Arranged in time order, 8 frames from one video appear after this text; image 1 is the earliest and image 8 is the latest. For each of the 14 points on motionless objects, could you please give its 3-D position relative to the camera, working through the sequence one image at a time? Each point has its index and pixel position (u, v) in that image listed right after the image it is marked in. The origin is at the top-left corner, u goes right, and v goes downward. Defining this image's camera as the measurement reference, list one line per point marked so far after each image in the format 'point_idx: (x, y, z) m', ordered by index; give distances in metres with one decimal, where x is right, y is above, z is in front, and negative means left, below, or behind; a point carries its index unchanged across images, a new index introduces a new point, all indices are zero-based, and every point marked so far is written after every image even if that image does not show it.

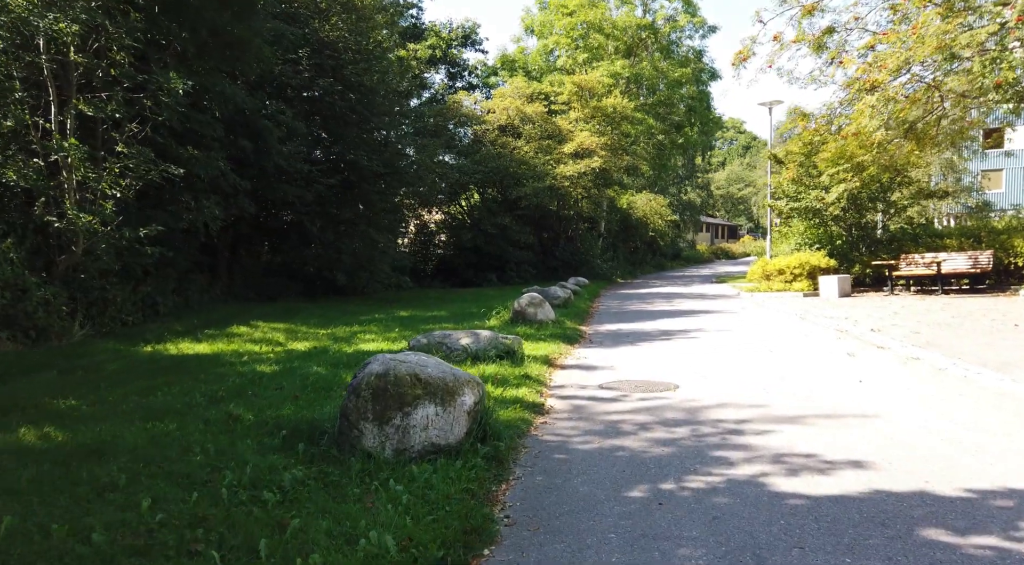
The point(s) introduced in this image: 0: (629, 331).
0: (+2.0, -0.8, +13.6) m
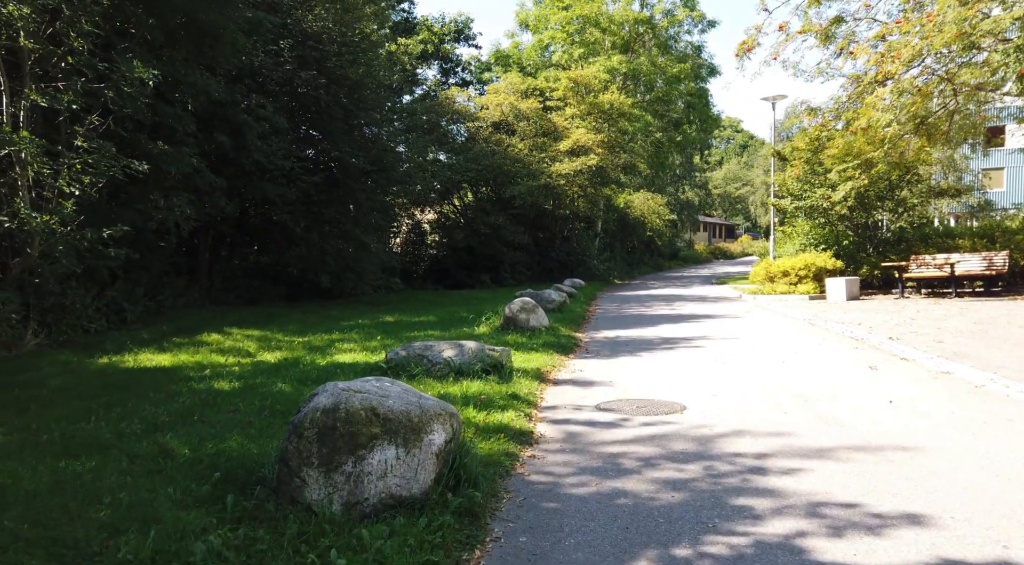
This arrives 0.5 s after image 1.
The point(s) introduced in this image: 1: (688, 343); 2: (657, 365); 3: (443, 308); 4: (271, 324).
0: (+1.8, -0.9, +12.7) m
1: (+2.6, -0.9, +12.0) m
2: (+1.8, -1.0, +10.1) m
3: (-1.6, -0.6, +19.5) m
4: (-4.4, -0.8, +15.0) m
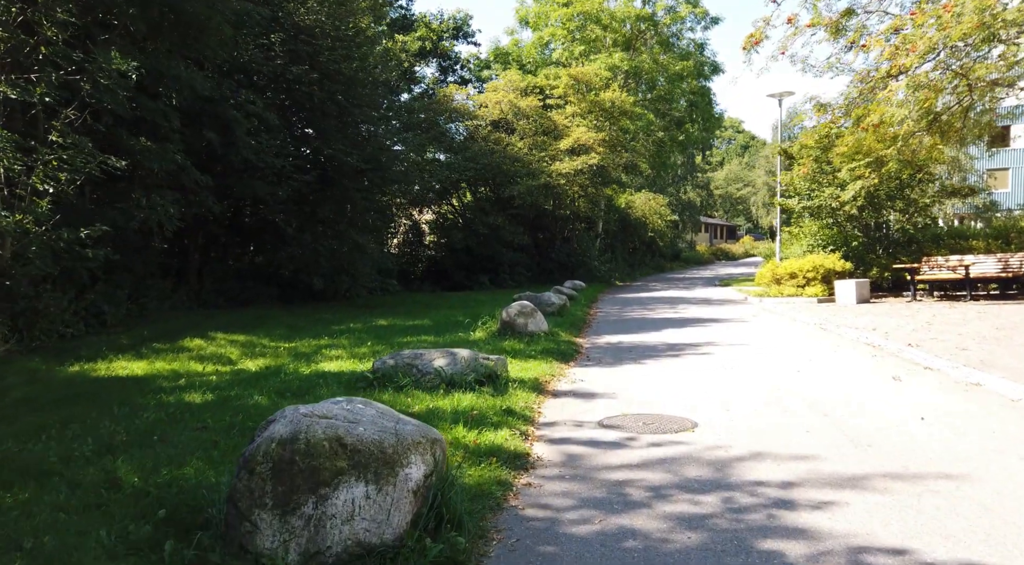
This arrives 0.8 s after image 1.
0: (+1.8, -0.9, +12.1) m
1: (+2.6, -0.9, +11.3) m
2: (+1.8, -1.1, +9.5) m
3: (-1.7, -0.7, +18.9) m
4: (-4.5, -0.8, +14.4) m
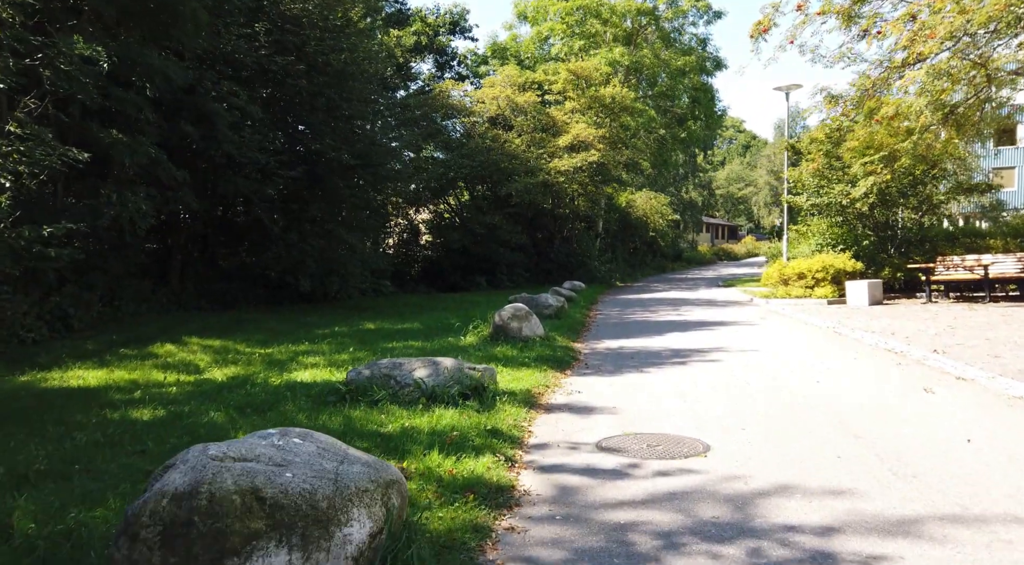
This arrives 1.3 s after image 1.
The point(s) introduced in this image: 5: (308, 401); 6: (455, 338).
0: (+1.7, -1.0, +11.3) m
1: (+2.5, -1.0, +10.5) m
2: (+1.7, -1.1, +8.7) m
3: (-1.8, -0.7, +18.1) m
4: (-4.6, -0.8, +13.6) m
5: (-1.8, -1.0, +7.1) m
6: (-0.9, -0.8, +12.0) m
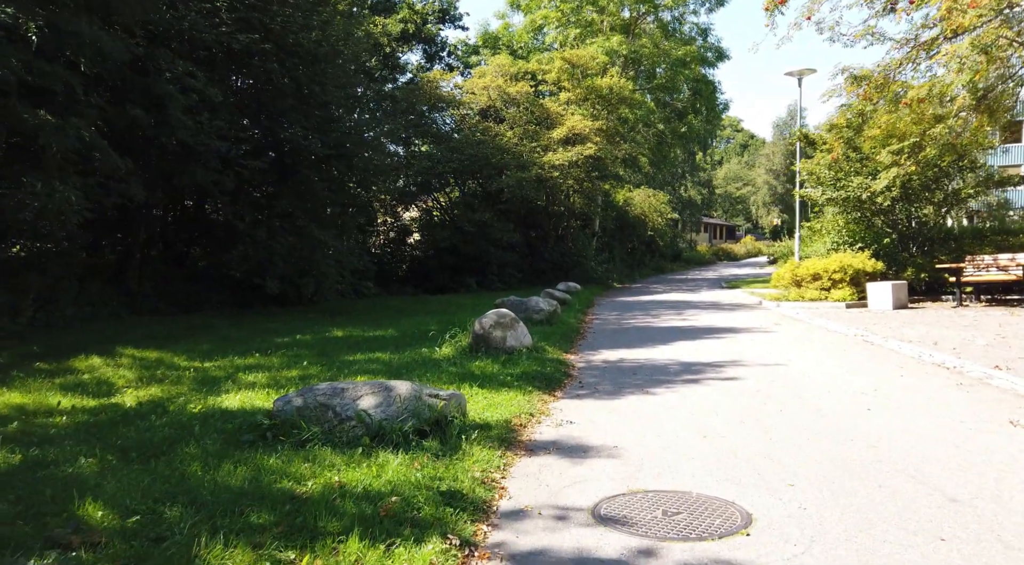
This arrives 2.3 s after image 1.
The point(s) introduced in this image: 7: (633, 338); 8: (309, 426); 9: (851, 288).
0: (+1.5, -1.0, +9.7) m
1: (+2.3, -1.0, +8.9) m
2: (+1.5, -1.1, +7.0) m
3: (-2.0, -0.7, +16.4) m
4: (-4.8, -0.9, +11.9) m
5: (-2.0, -1.1, +5.5) m
6: (-1.1, -0.9, +10.3) m
7: (+1.9, -0.9, +13.0) m
8: (-1.4, -1.0, +5.5) m
9: (+7.3, -0.1, +17.4) m
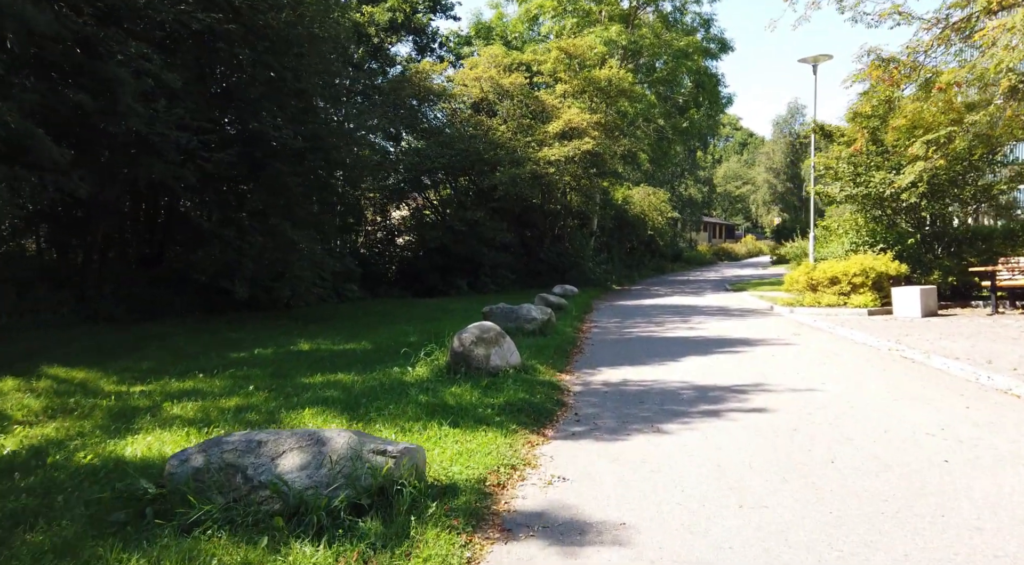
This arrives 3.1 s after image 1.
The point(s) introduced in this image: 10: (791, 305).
0: (+1.3, -1.1, +8.2) m
1: (+2.1, -1.1, +7.5) m
2: (+1.3, -1.2, +5.6) m
3: (-2.2, -0.8, +15.0) m
4: (-5.0, -0.9, +10.5) m
5: (-2.1, -1.2, +4.0) m
6: (-1.3, -0.9, +8.9) m
7: (+1.8, -1.0, +11.5) m
8: (-1.5, -1.1, +4.1) m
9: (+7.1, -0.2, +16.0) m
10: (+5.9, -0.5, +17.2) m
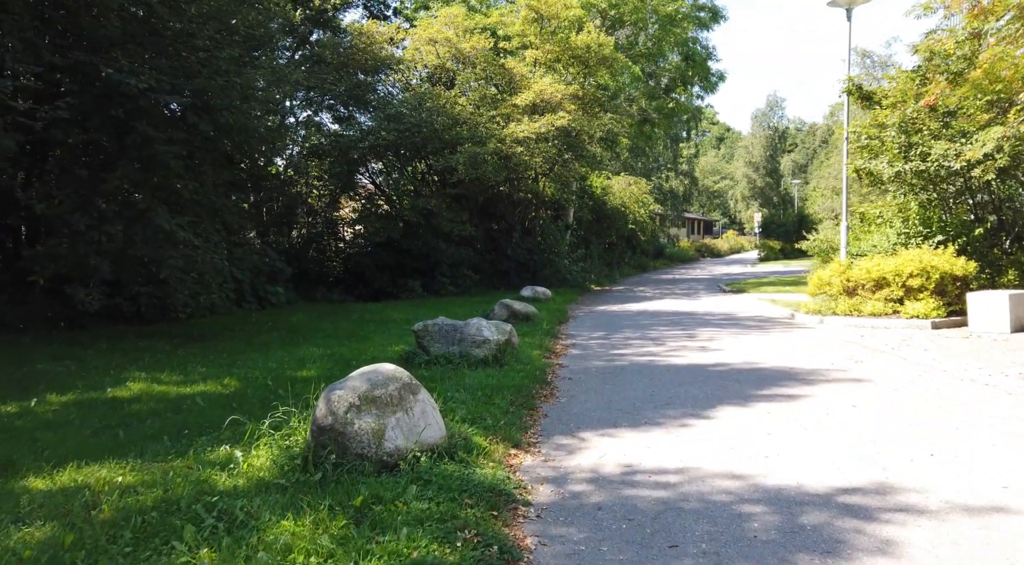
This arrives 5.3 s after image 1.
0: (+0.8, -1.2, +4.4) m
1: (+1.6, -1.2, +3.6) m
2: (+0.9, -1.3, +1.7) m
3: (-2.9, -0.9, +11.0) m
4: (-5.5, -1.0, +6.4) m
5: (-2.5, -1.3, +0.1) m
6: (-1.8, -1.0, +4.9) m
7: (+1.2, -1.0, +7.7) m
8: (-1.9, -1.2, +0.1) m
9: (+6.4, -0.2, +12.3) m
10: (+5.1, -0.5, +13.5) m
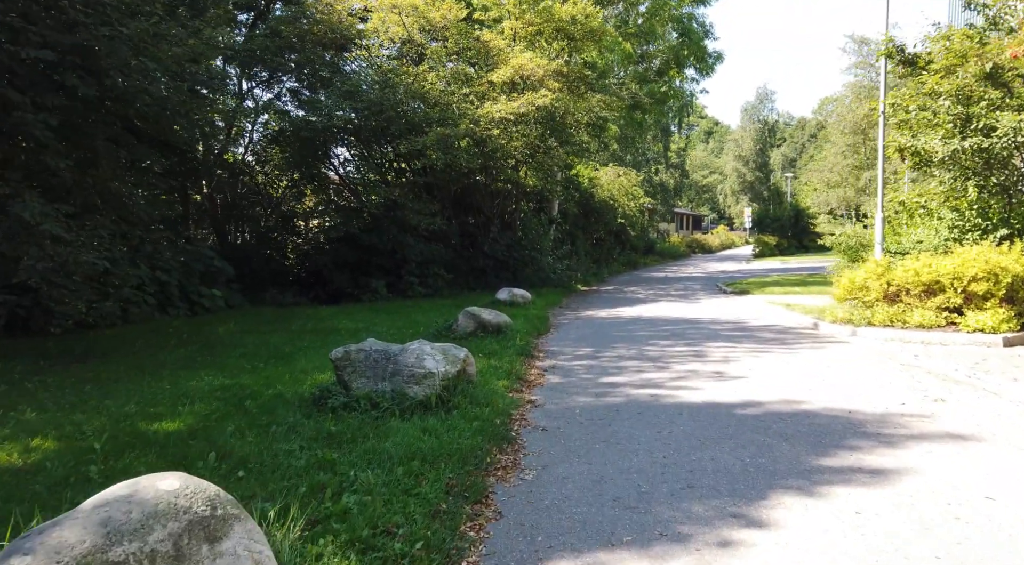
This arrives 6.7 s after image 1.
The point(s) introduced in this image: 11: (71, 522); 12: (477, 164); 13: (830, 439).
0: (+0.5, -1.3, +1.9) m
1: (+1.3, -1.3, +1.2) m
2: (+0.6, -1.4, -0.7) m
3: (-3.3, -0.9, +8.5) m
4: (-5.9, -1.1, +3.9) m
5: (-2.7, -1.4, -2.5) m
6: (-2.1, -1.1, +2.4) m
7: (+0.8, -1.1, +5.2) m
8: (-2.1, -1.3, -2.4) m
9: (+5.9, -0.3, +9.9) m
10: (+4.7, -0.6, +11.1) m
11: (-1.3, -0.7, +2.2) m
12: (-0.8, +2.8, +19.5) m
13: (+2.1, -1.1, +5.6) m
